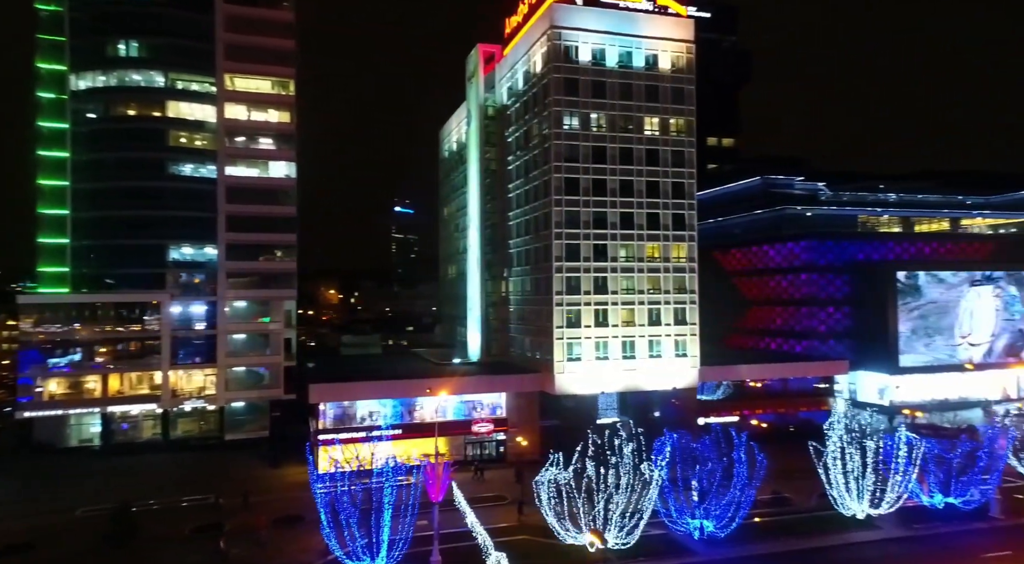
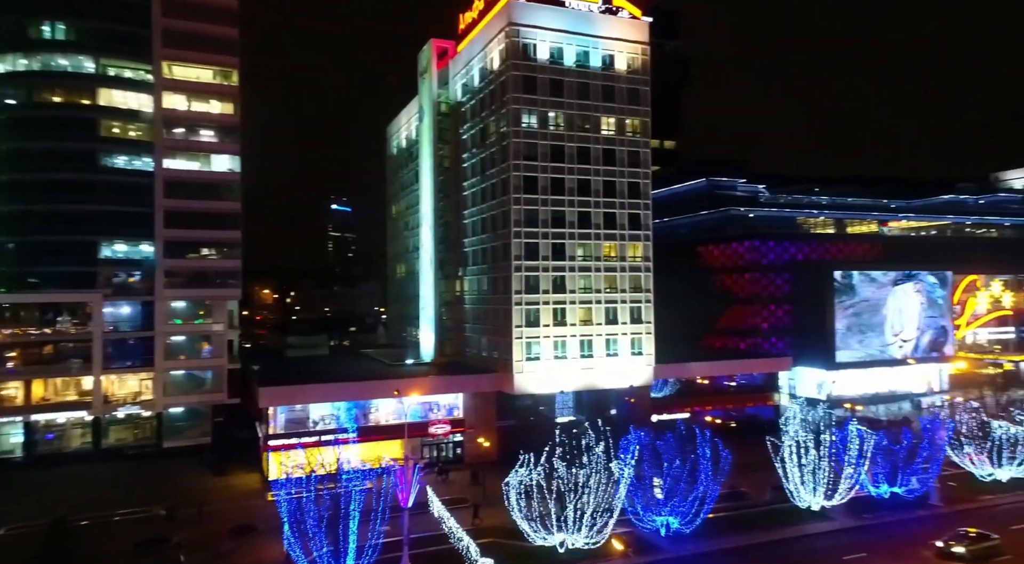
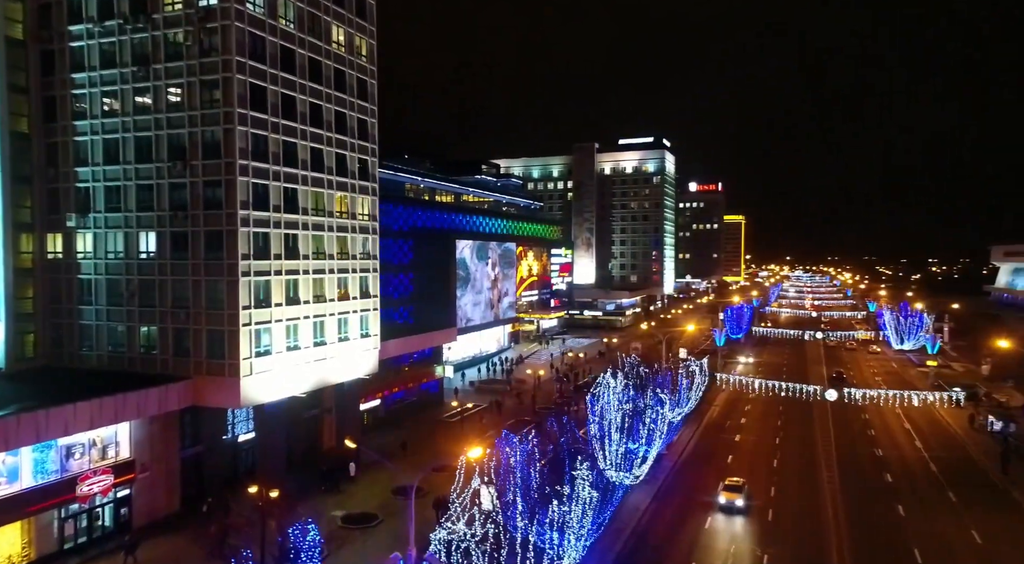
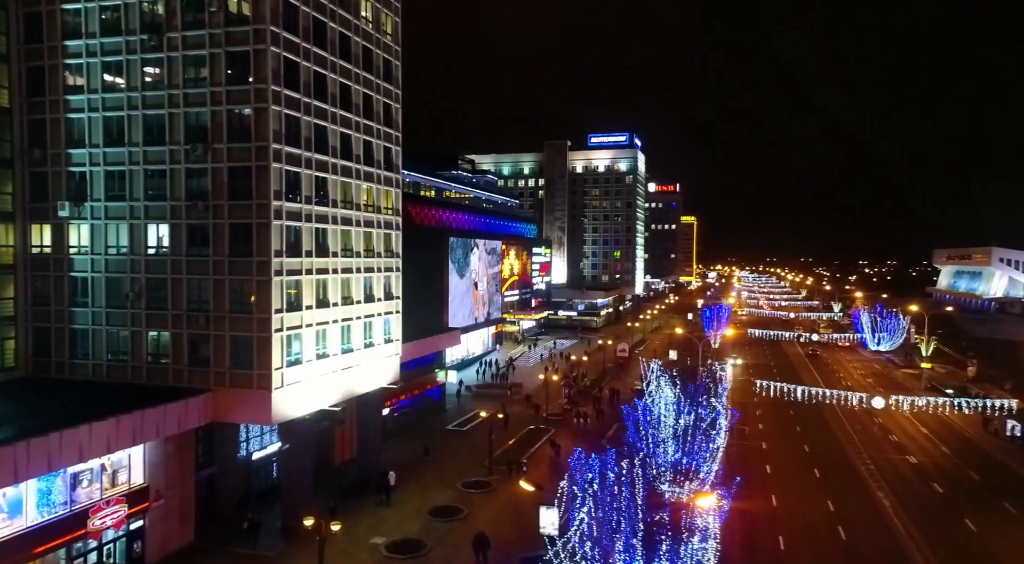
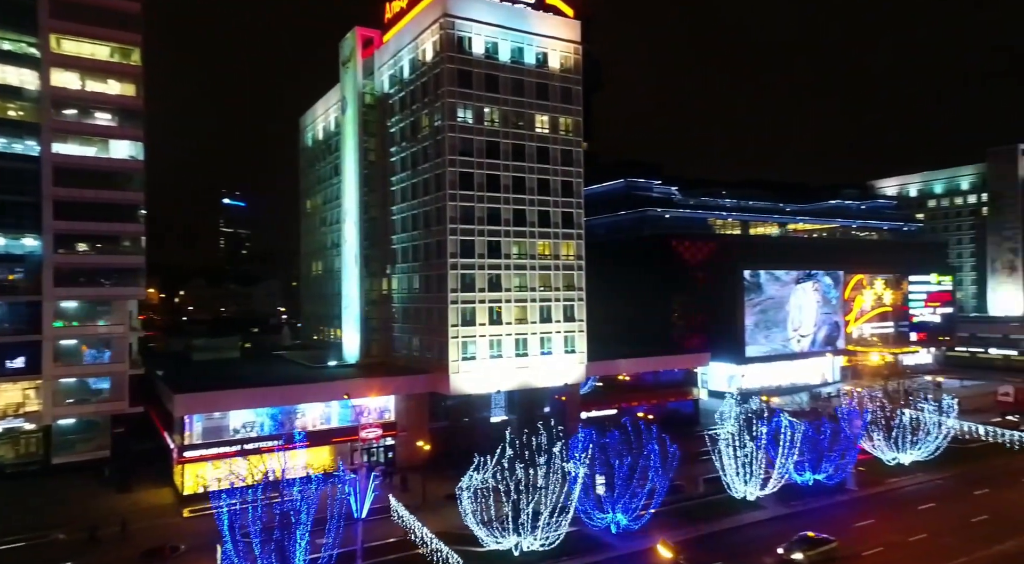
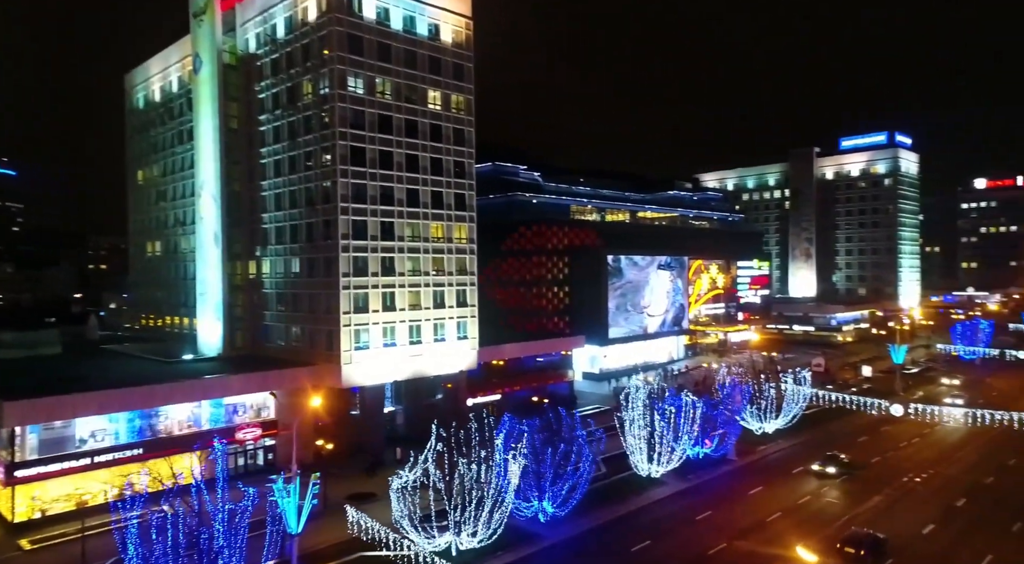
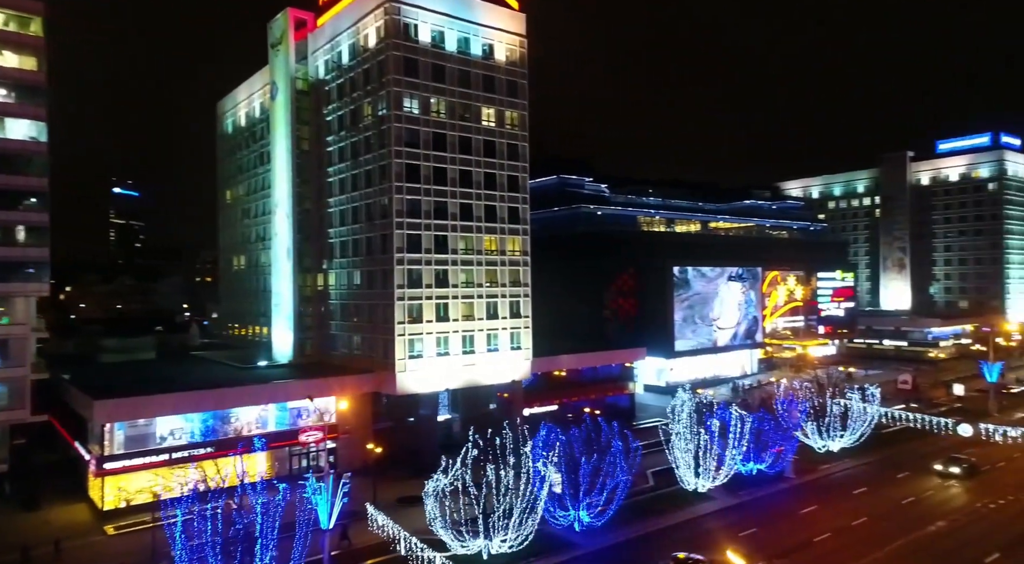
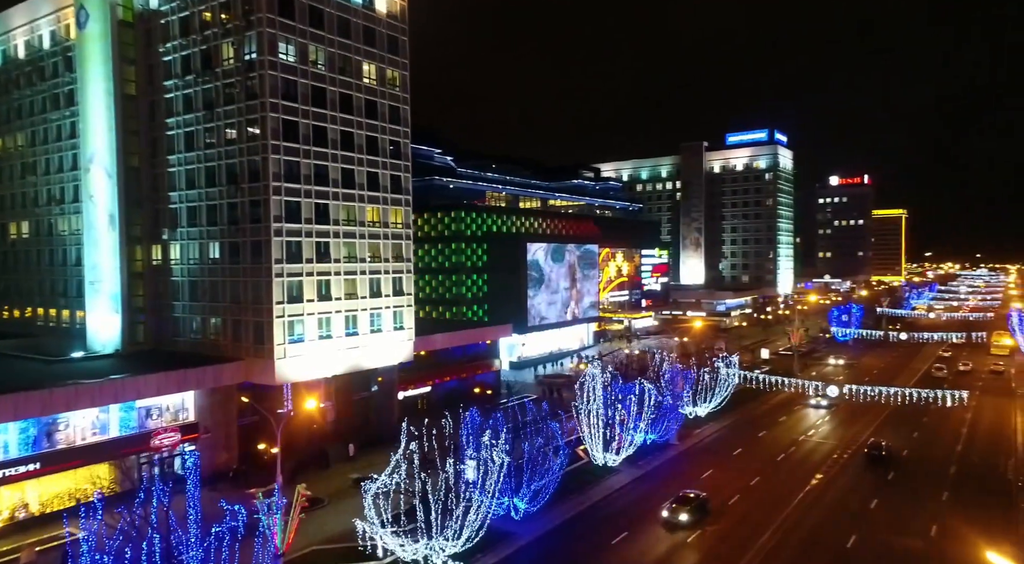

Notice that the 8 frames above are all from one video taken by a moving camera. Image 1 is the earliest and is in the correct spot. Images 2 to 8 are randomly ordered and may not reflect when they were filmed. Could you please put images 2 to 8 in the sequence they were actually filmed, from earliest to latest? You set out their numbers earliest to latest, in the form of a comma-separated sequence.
2, 5, 7, 6, 8, 3, 4
